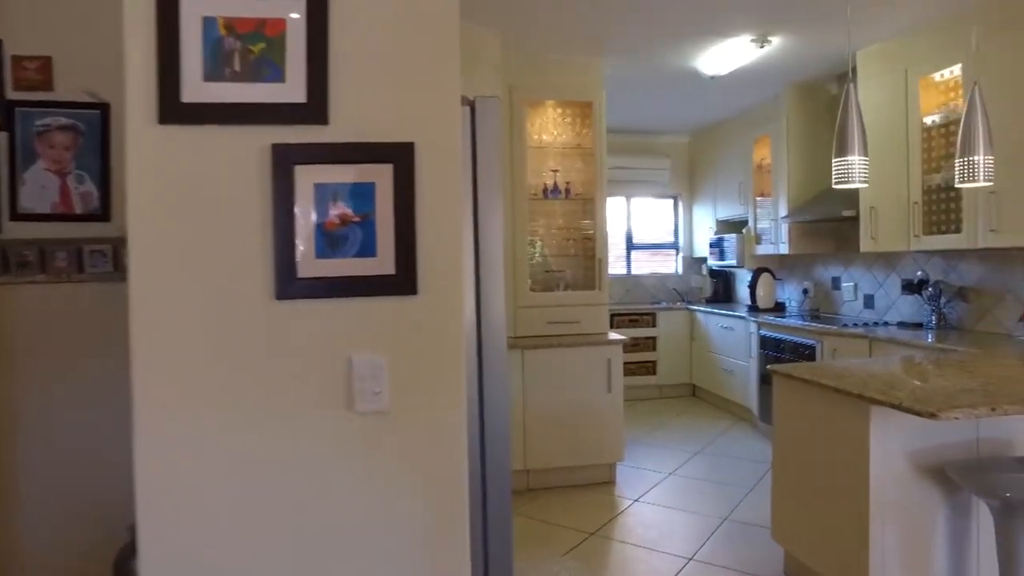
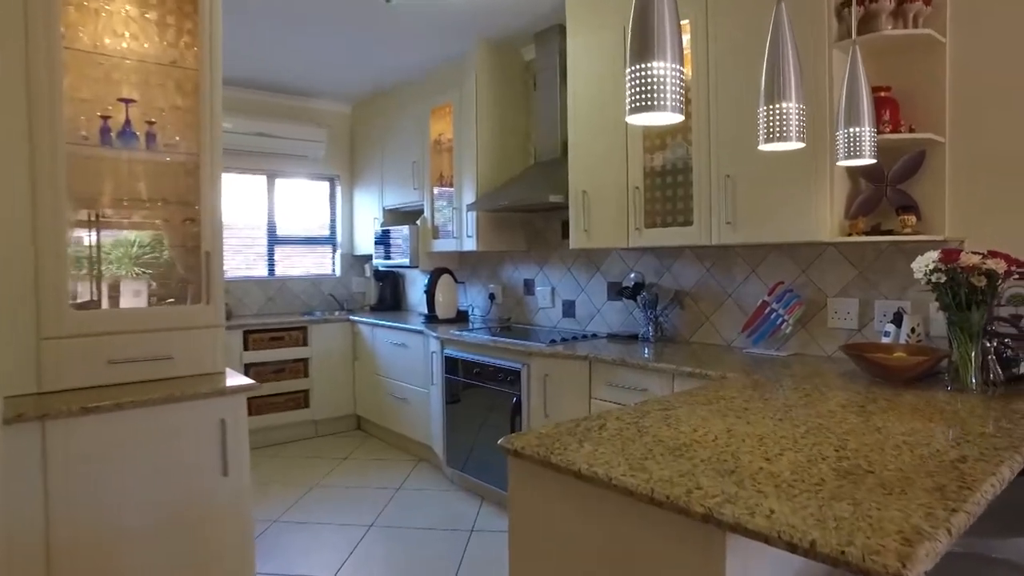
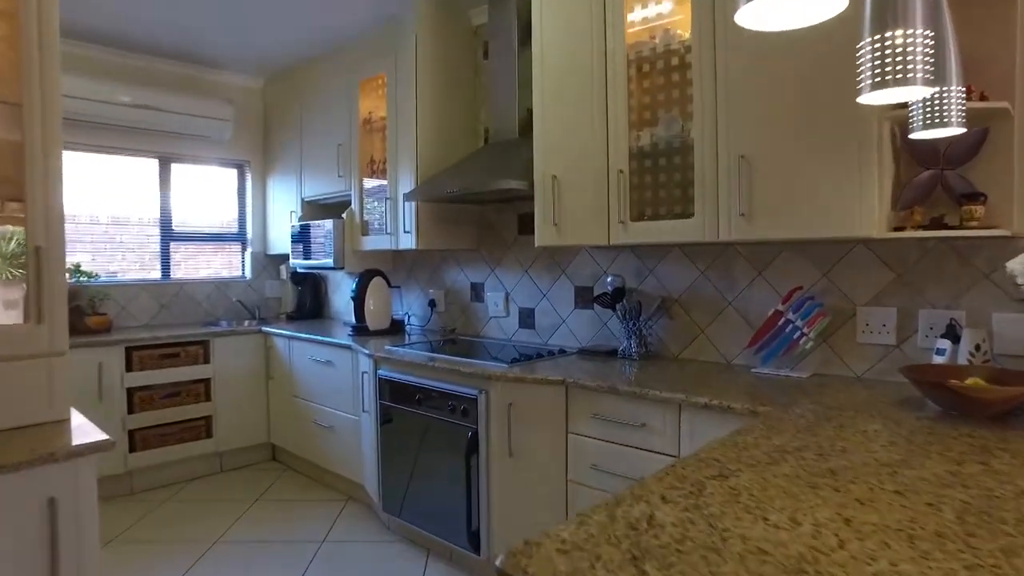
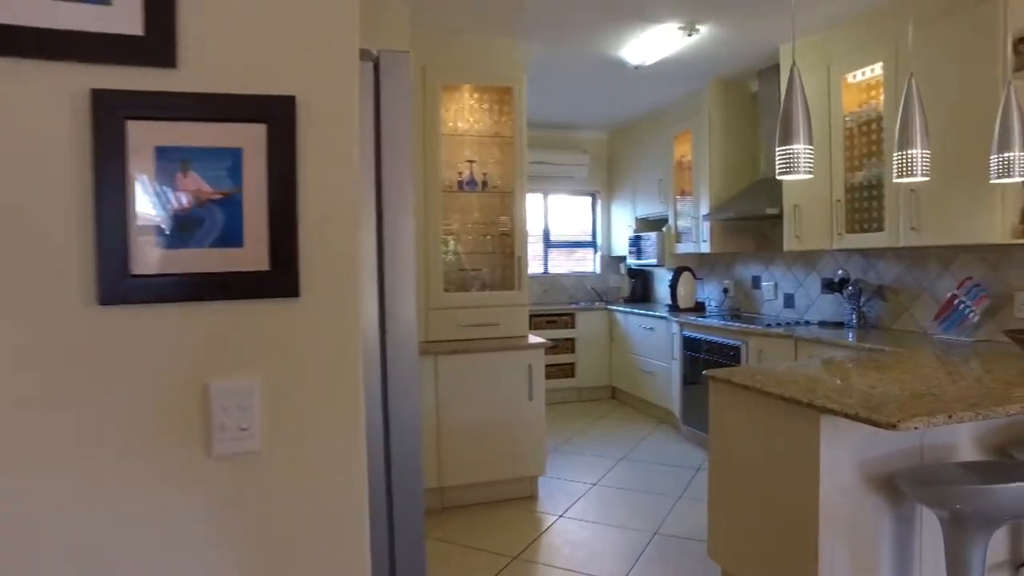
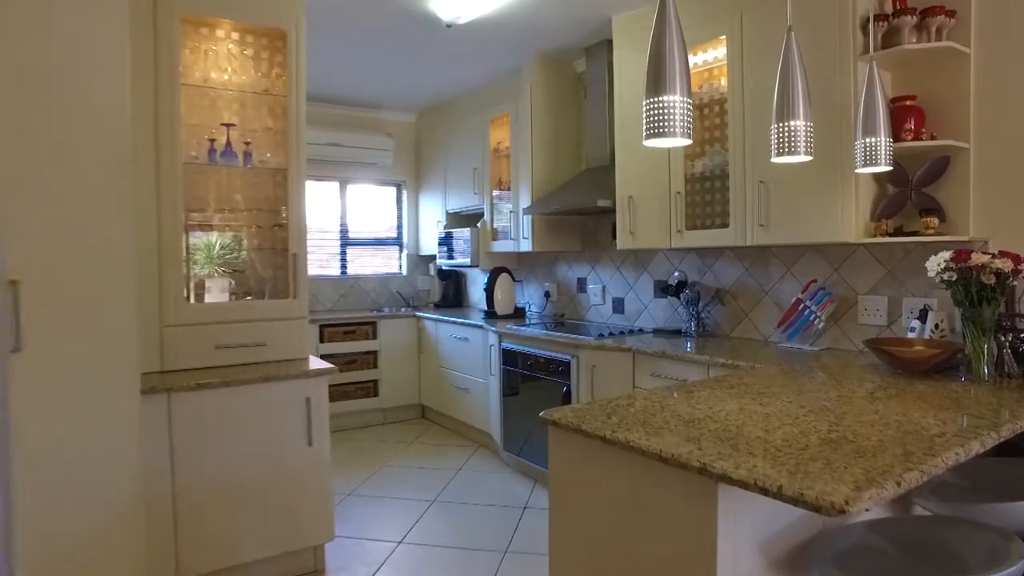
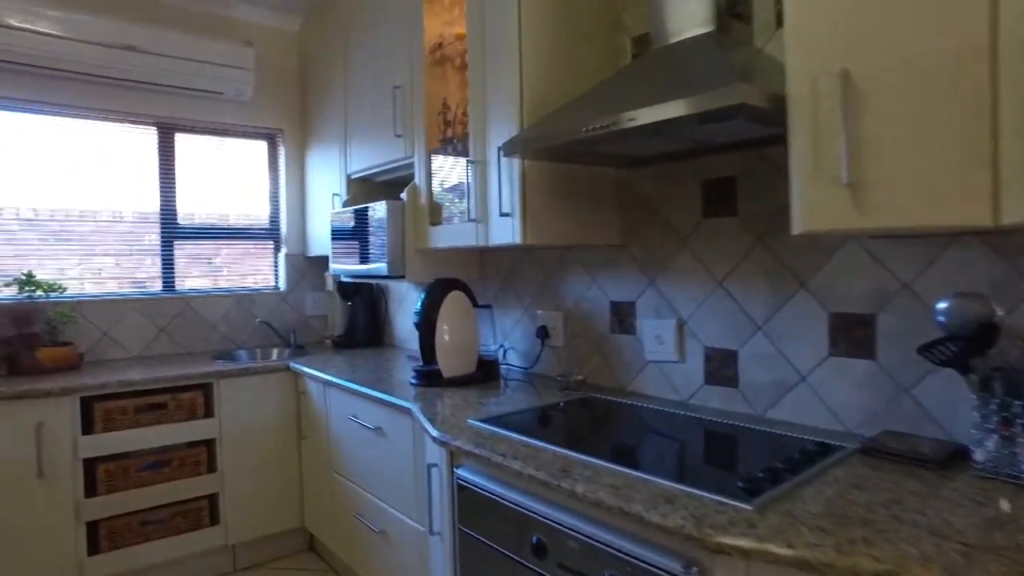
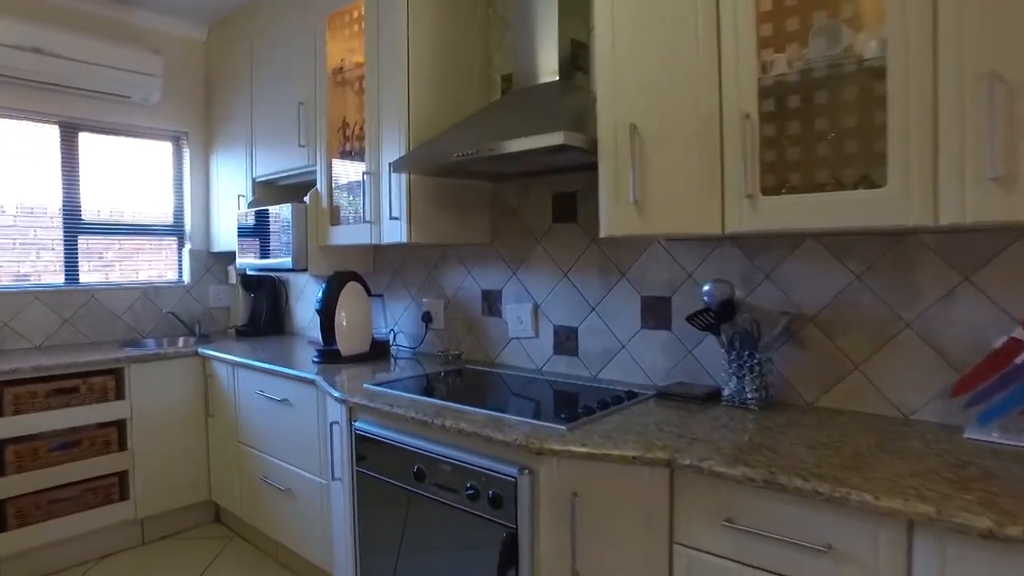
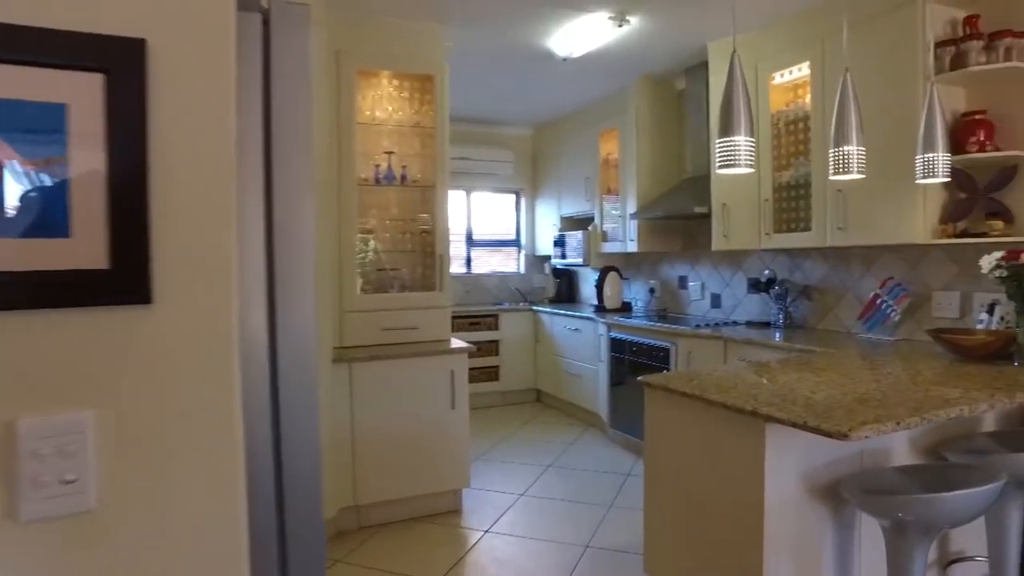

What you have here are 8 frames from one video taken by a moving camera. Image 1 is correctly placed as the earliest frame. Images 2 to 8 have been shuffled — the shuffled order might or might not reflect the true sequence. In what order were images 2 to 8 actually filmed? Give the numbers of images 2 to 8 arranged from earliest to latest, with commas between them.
4, 8, 5, 2, 3, 7, 6
